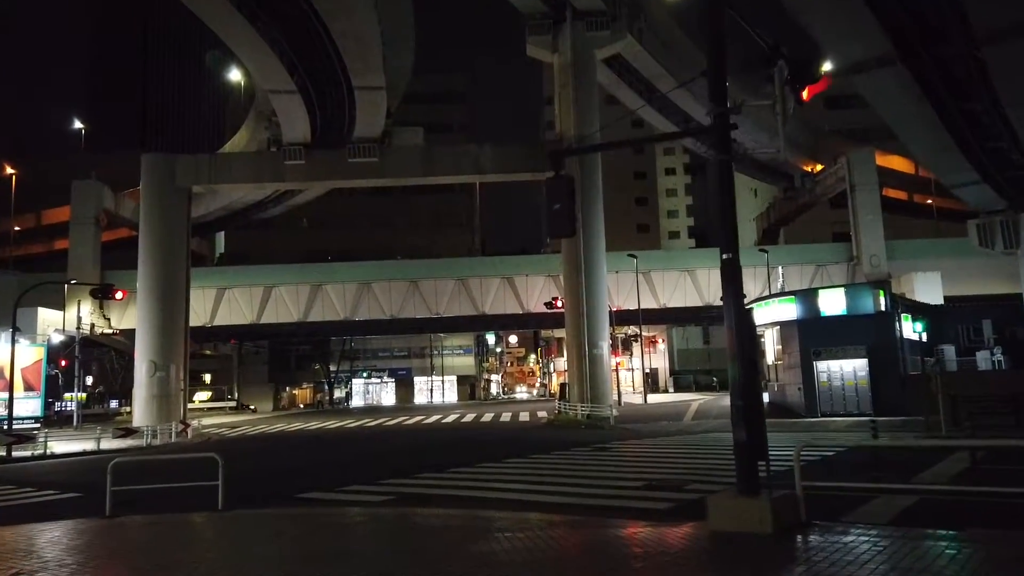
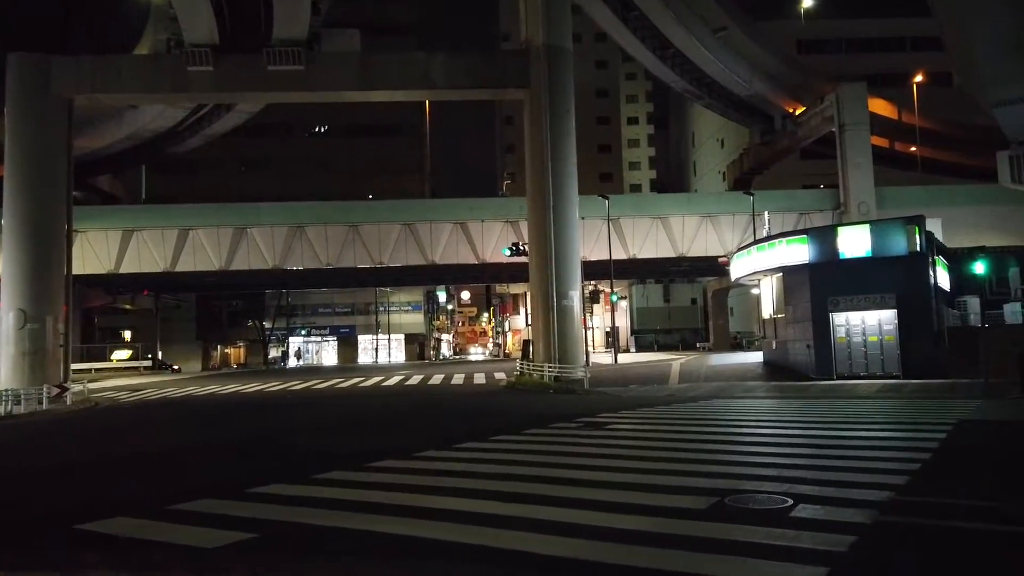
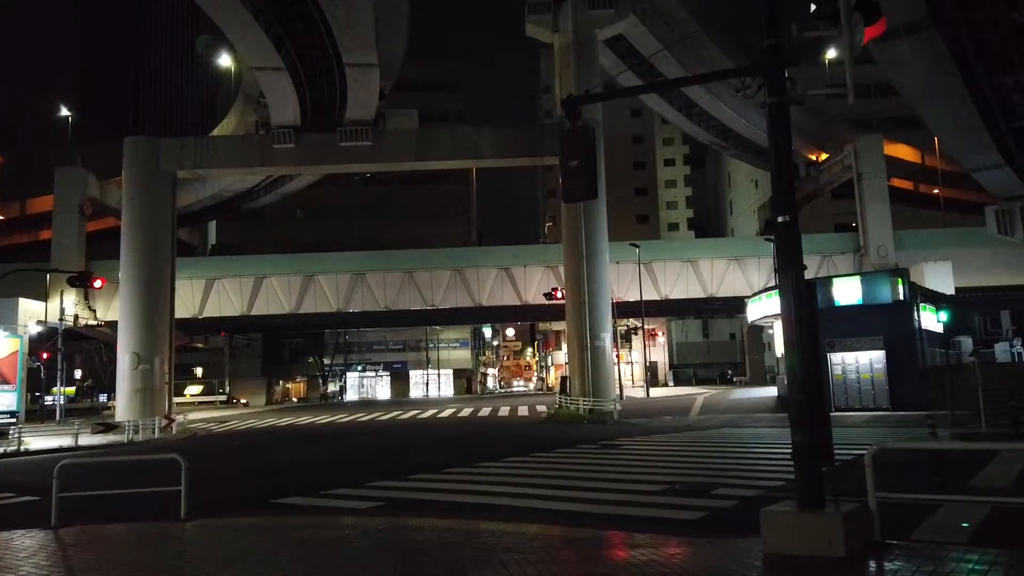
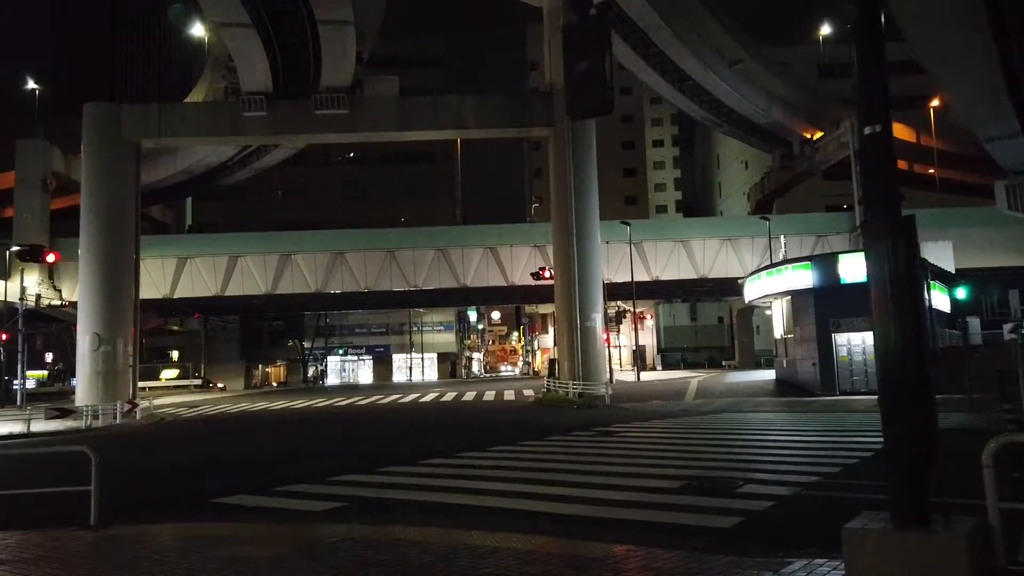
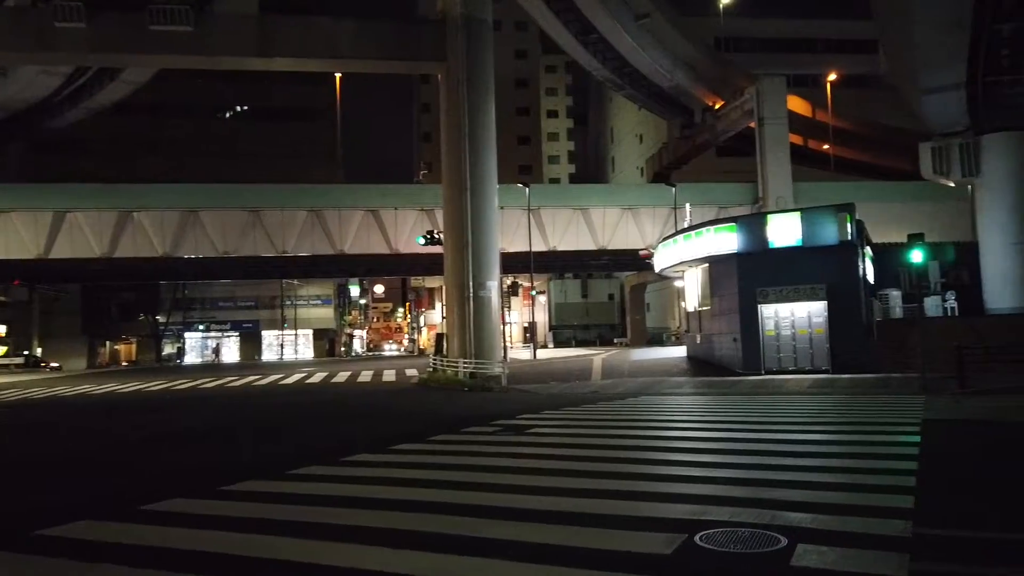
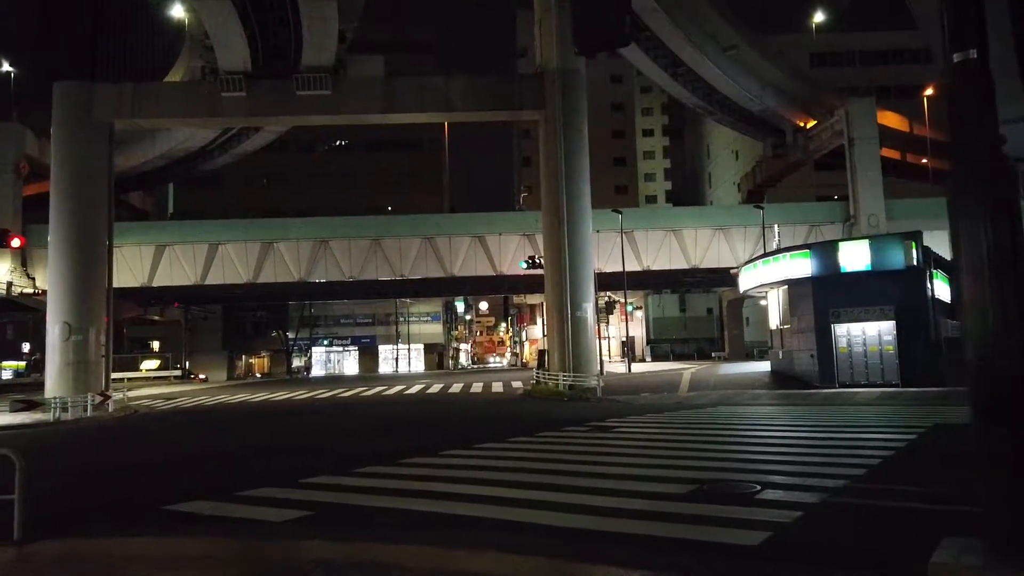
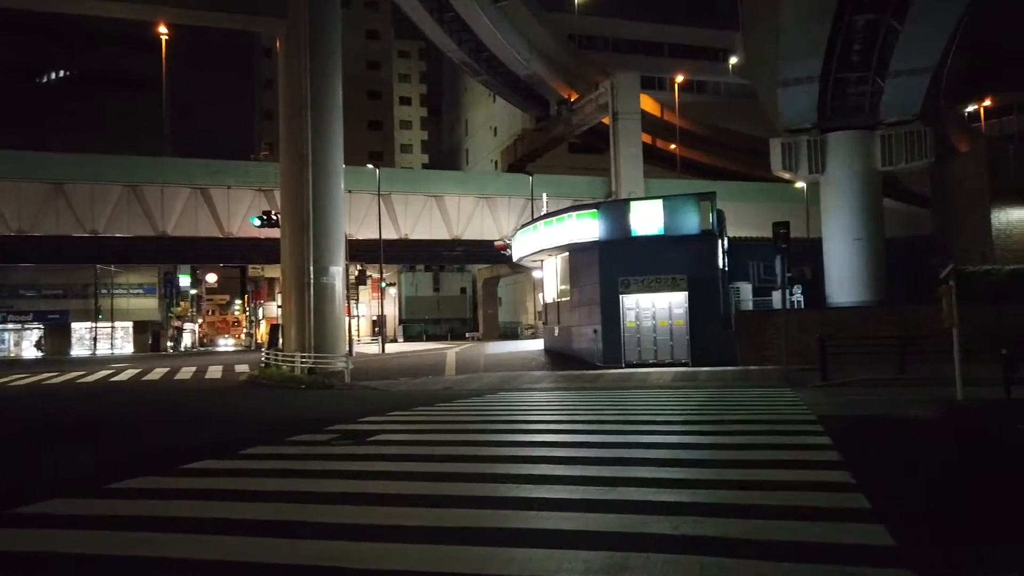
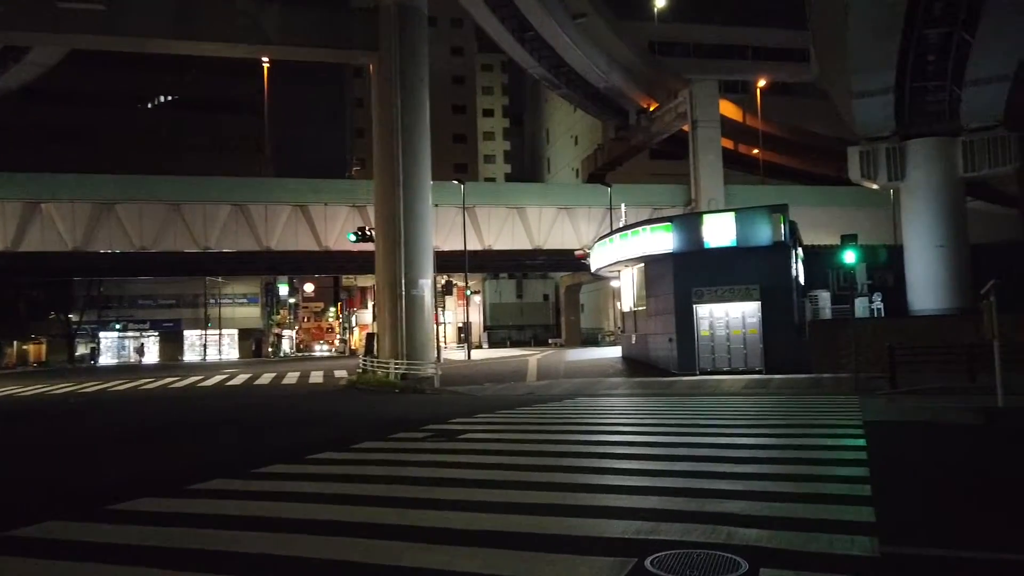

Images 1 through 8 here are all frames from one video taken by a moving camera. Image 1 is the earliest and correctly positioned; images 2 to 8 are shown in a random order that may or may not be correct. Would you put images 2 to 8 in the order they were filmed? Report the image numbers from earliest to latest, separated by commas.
3, 4, 6, 2, 5, 8, 7
